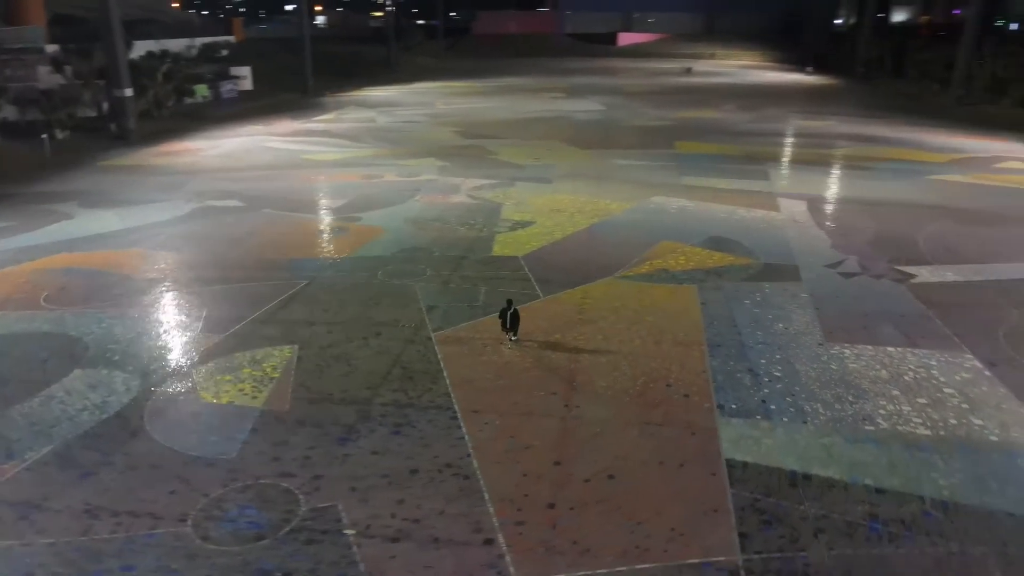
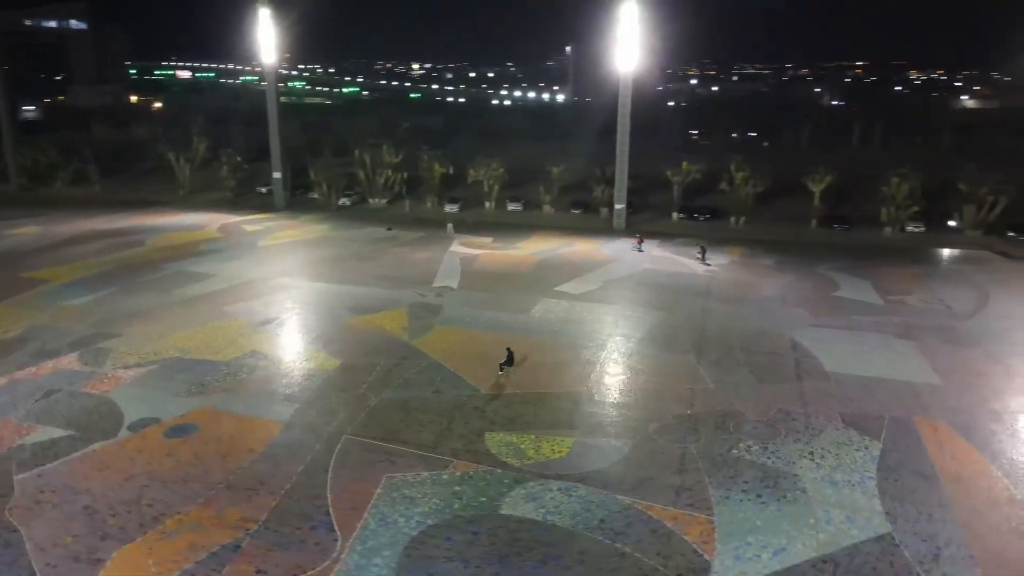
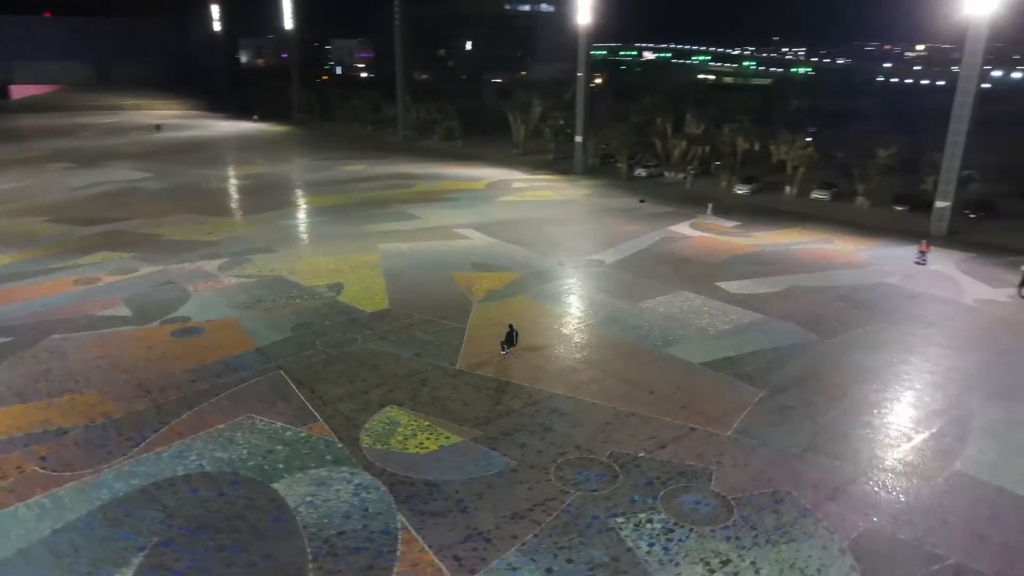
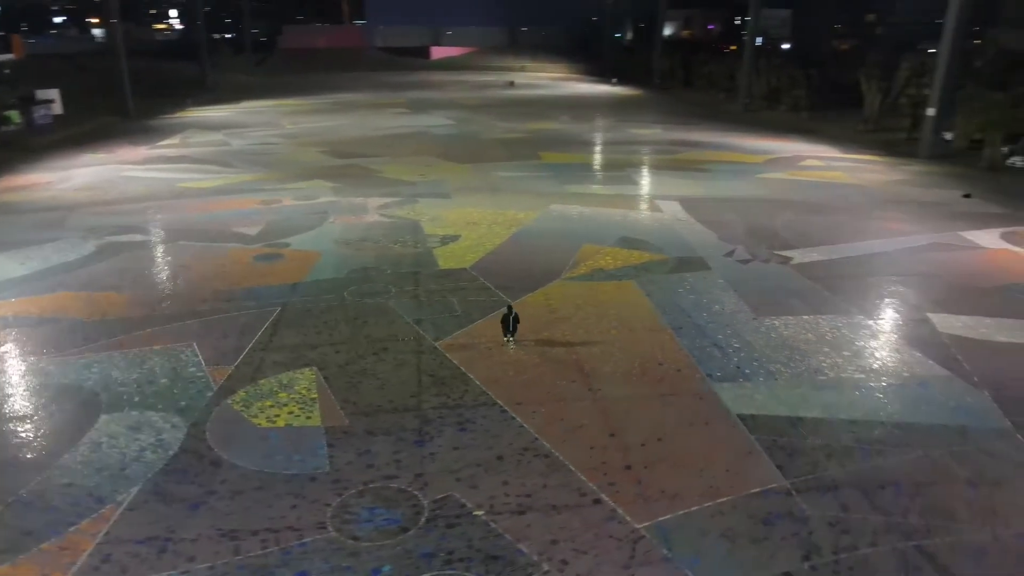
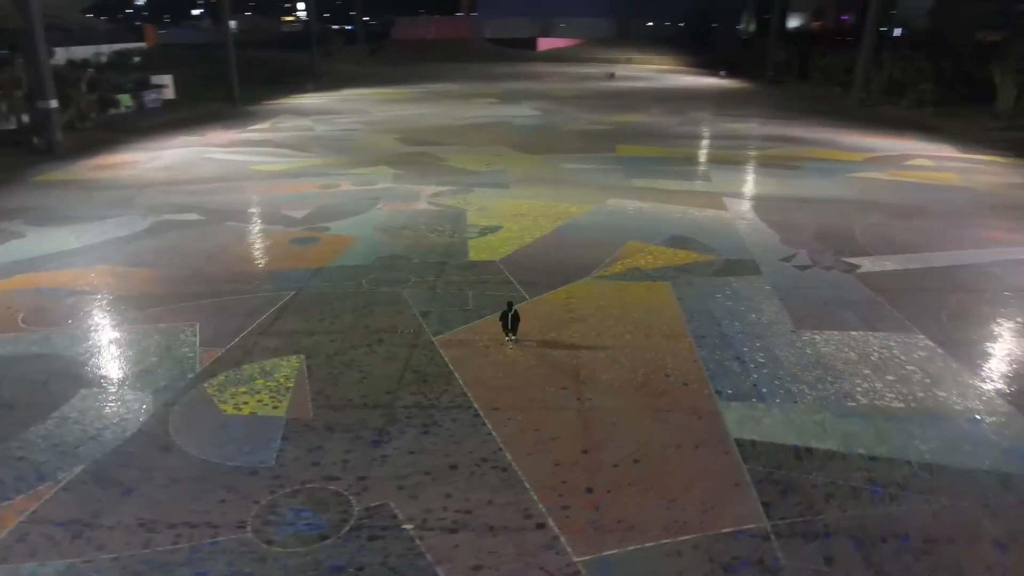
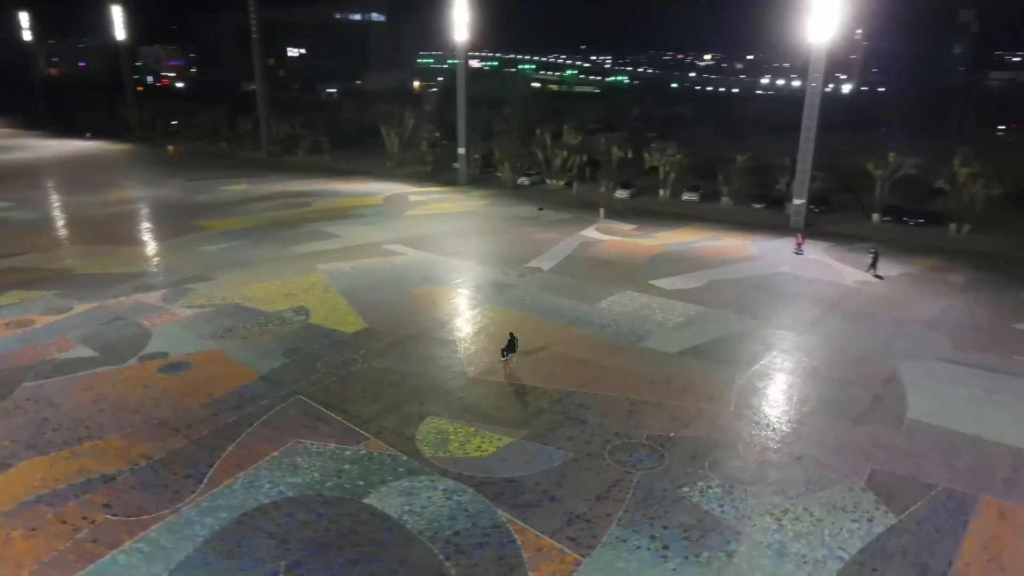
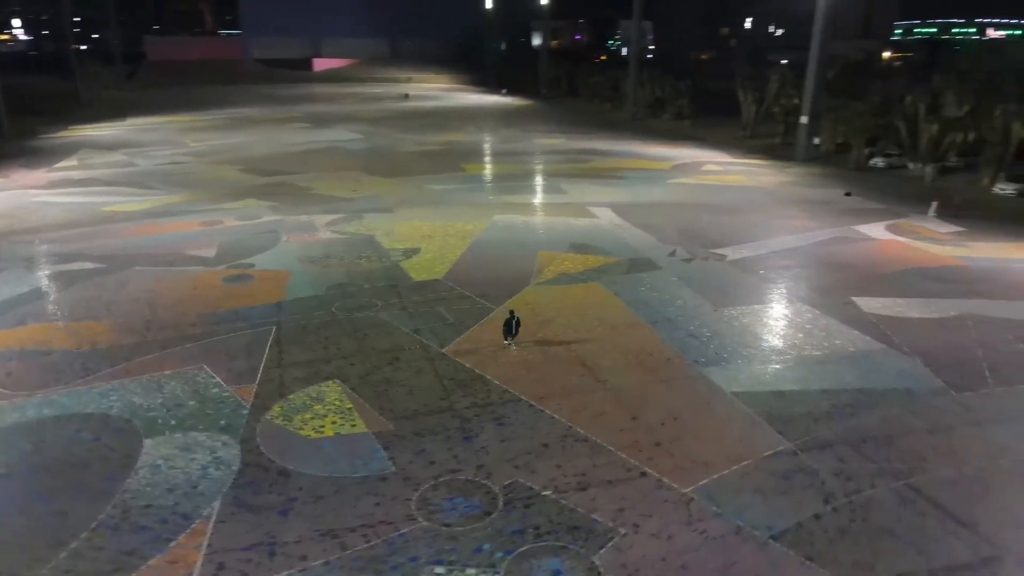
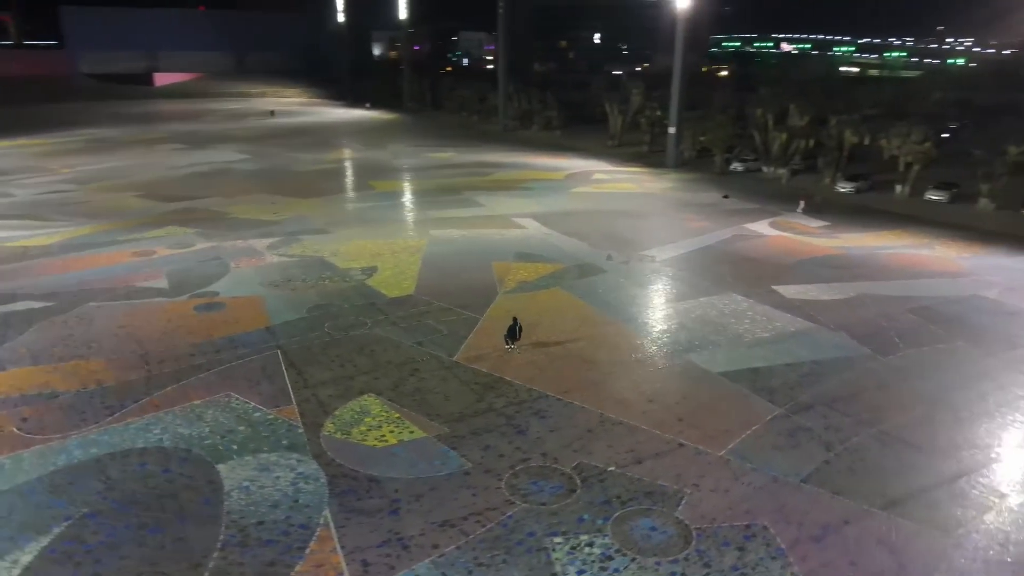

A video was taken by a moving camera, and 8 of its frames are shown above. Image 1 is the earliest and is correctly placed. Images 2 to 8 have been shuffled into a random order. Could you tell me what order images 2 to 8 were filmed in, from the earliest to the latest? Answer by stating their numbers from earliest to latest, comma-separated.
5, 4, 7, 8, 3, 6, 2
